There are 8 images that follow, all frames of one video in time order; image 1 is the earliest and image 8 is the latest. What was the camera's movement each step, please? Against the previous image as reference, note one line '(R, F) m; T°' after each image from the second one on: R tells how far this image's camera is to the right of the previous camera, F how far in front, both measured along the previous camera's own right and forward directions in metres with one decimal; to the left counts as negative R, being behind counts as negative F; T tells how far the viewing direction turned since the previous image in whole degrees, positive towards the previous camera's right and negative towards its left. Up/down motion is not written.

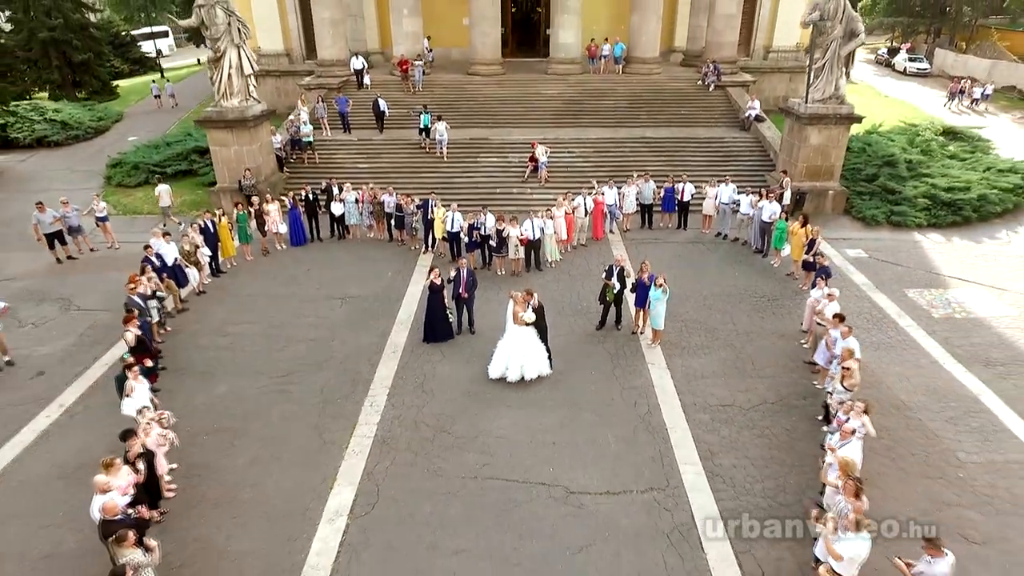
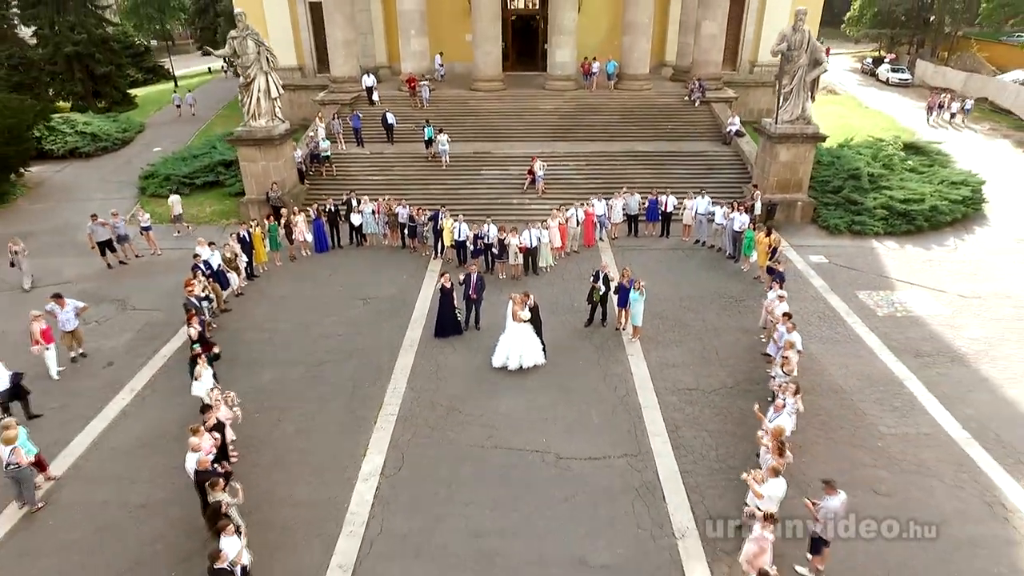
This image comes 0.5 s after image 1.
(0.0, -1.5) m; 0°
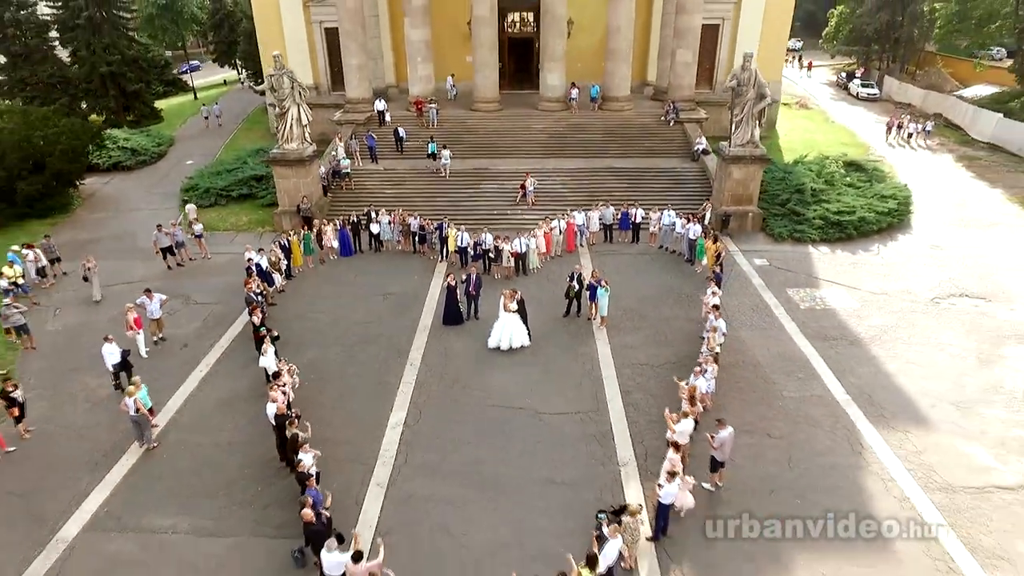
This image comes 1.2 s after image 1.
(+0.2, -2.7) m; 0°
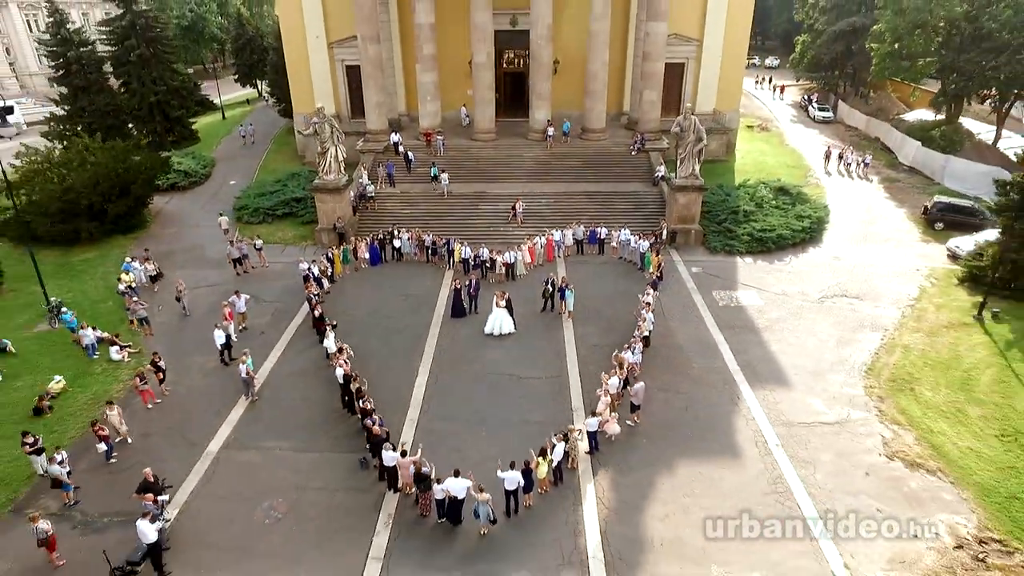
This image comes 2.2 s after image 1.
(+0.3, -4.7) m; 0°
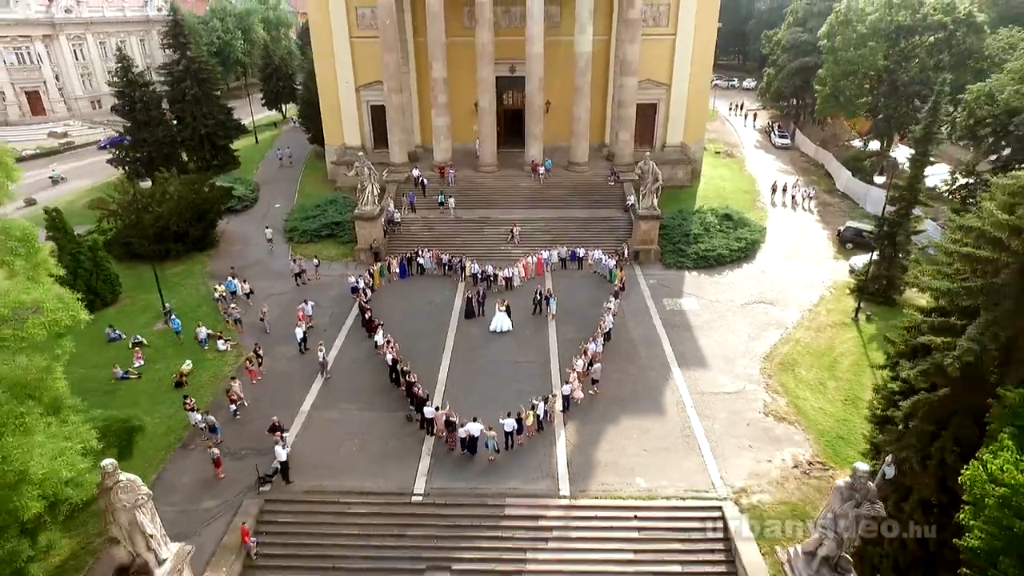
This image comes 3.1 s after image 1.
(+0.1, -6.2) m; 0°
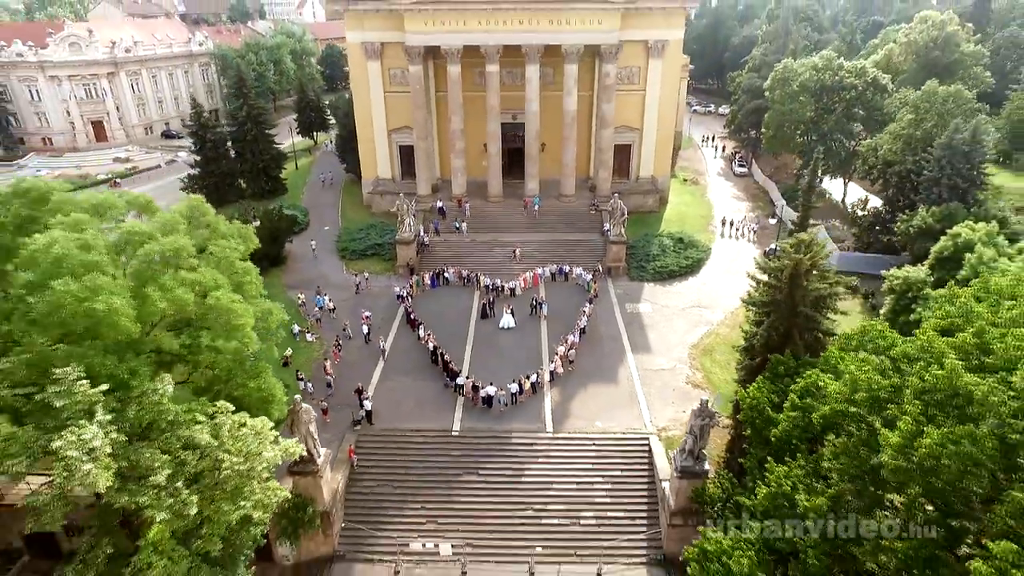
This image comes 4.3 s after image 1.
(-0.2, -9.2) m; 0°
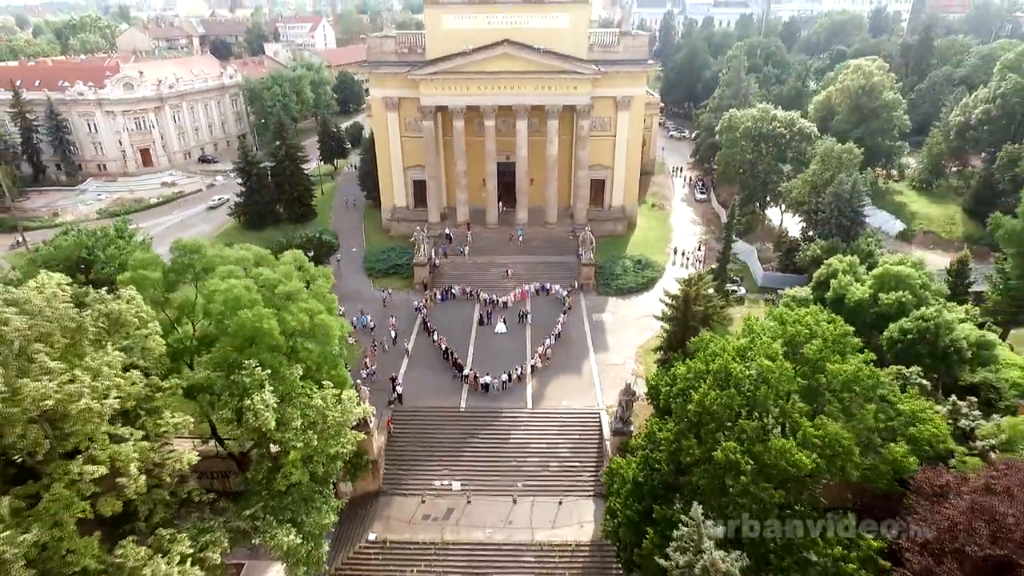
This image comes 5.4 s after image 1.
(+0.6, -10.1) m; 0°
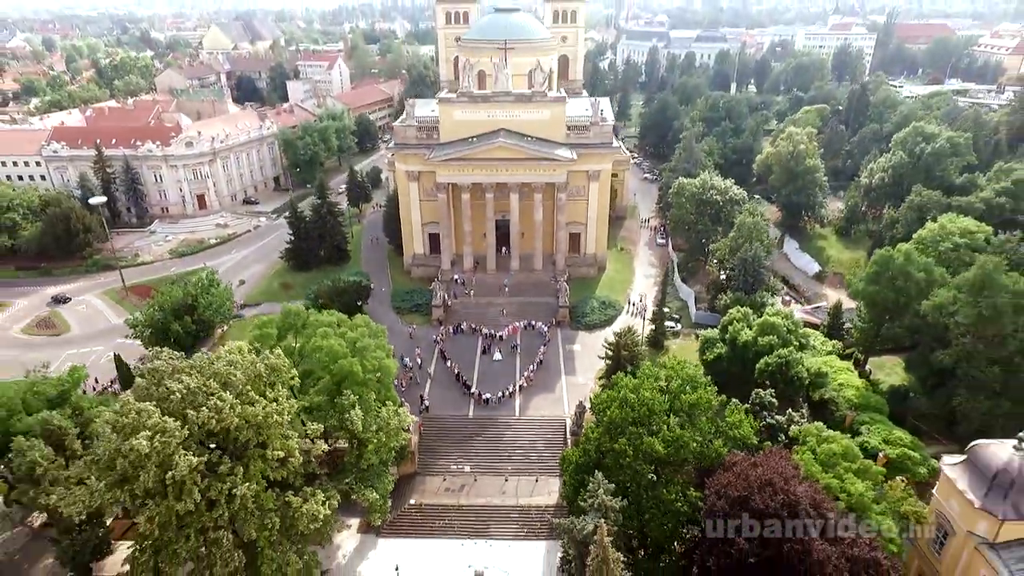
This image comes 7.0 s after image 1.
(+0.6, -15.4) m; 0°
